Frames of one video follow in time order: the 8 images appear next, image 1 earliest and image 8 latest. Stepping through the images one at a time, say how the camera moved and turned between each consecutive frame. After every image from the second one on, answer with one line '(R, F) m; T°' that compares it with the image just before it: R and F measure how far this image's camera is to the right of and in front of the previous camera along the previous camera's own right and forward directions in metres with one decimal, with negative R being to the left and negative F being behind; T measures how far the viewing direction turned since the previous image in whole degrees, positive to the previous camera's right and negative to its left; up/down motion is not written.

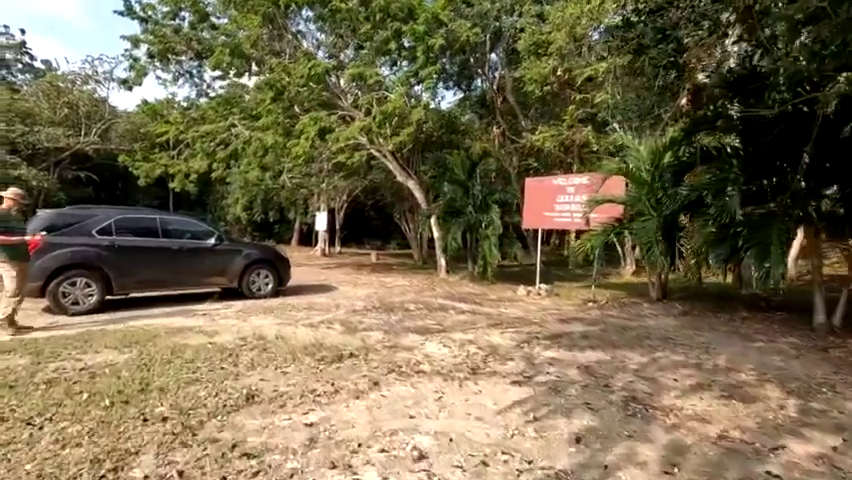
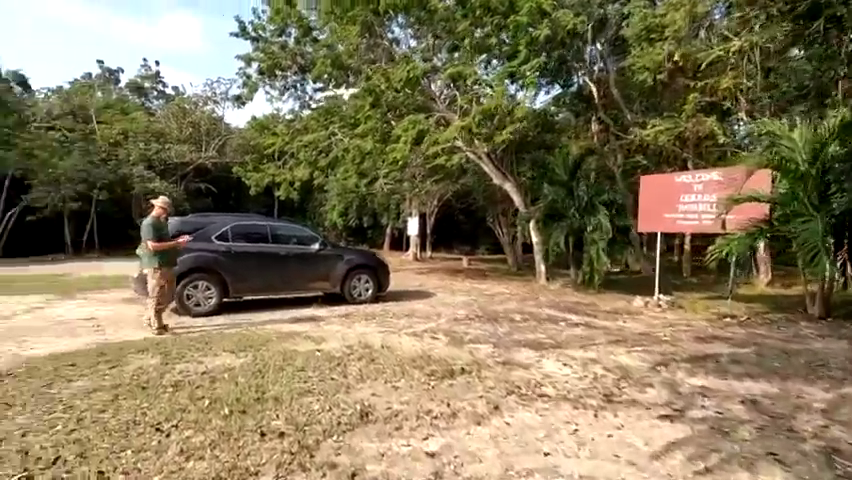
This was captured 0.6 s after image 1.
(-0.4, +0.5) m; -11°
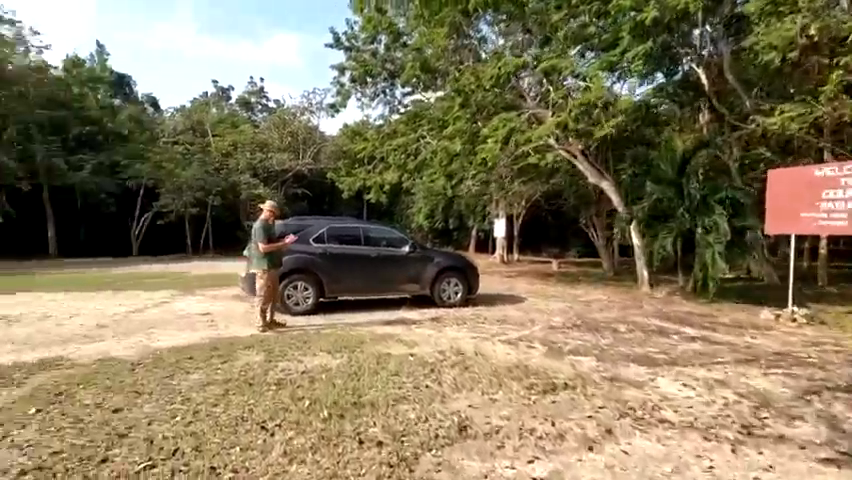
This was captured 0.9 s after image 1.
(-0.2, +0.2) m; -11°
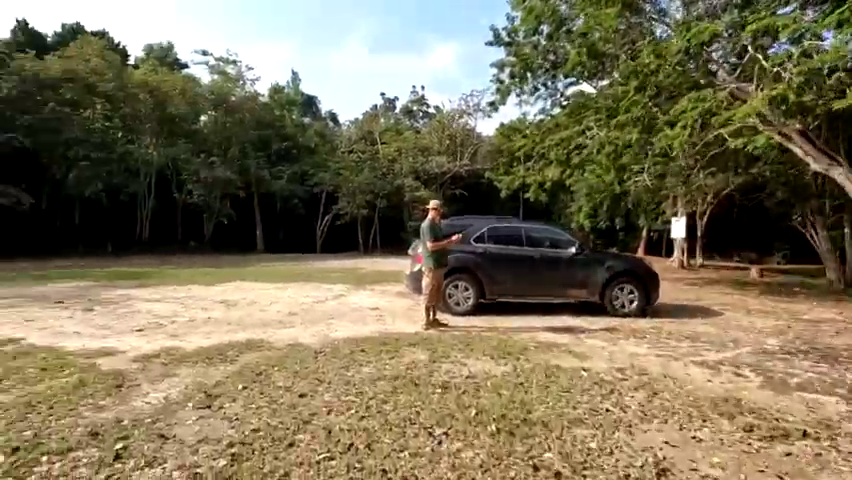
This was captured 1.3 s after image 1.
(-0.2, +0.3) m; -20°
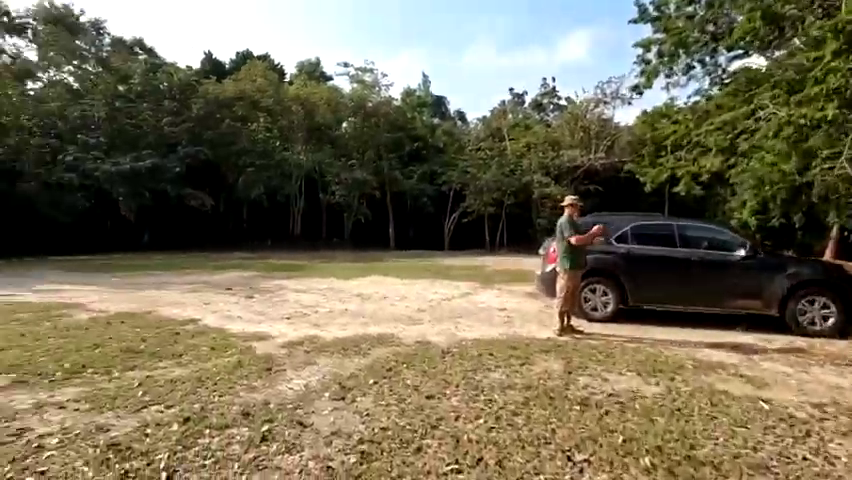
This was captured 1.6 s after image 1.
(-0.1, +0.3) m; -16°
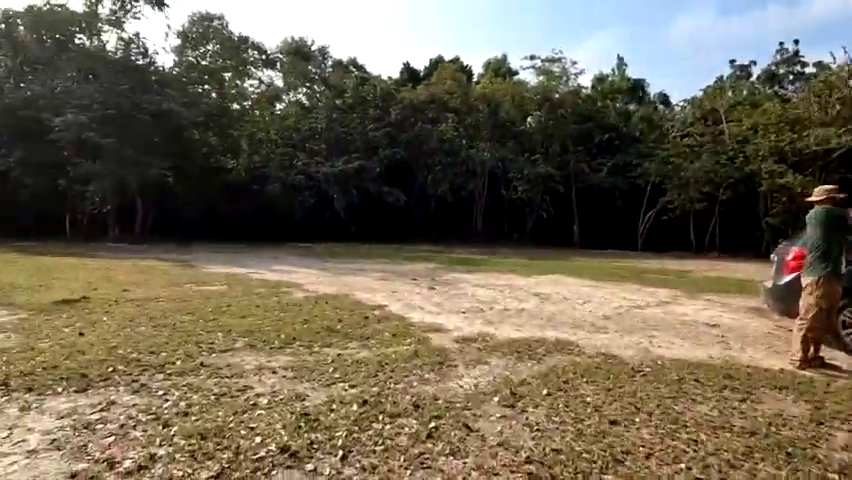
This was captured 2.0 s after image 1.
(0.0, +0.3) m; -23°
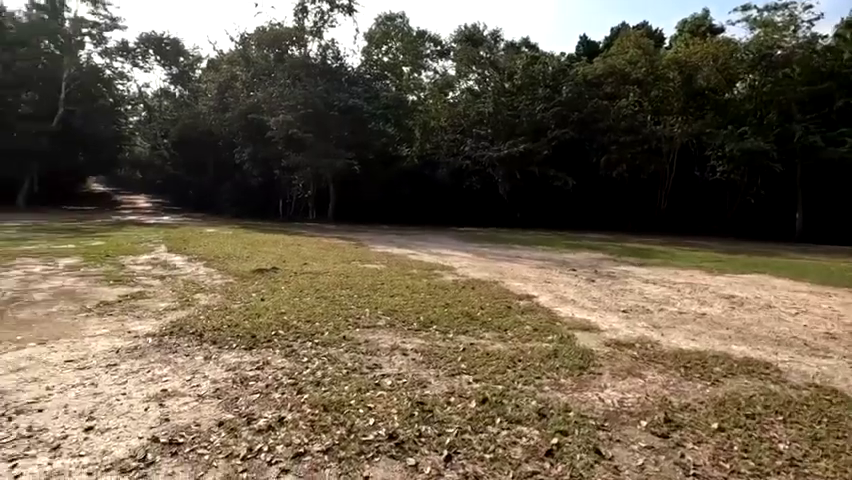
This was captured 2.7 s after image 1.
(+0.3, +0.4) m; -22°
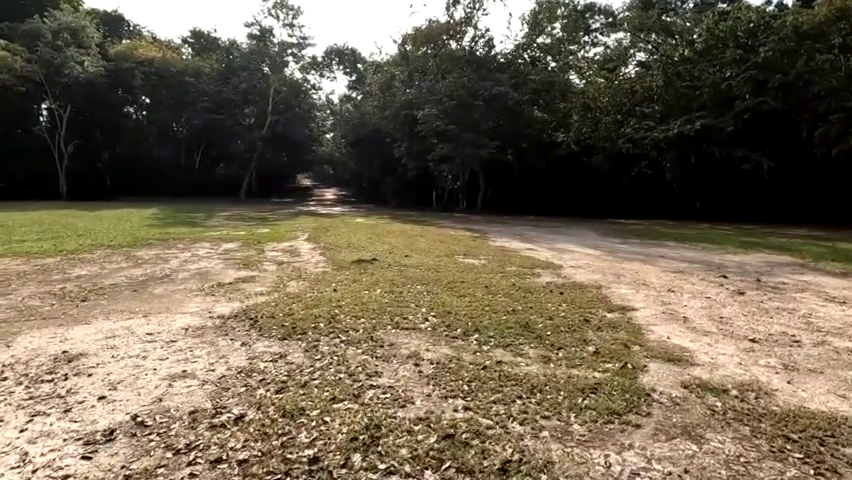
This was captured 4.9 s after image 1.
(+1.5, +0.8) m; -22°
